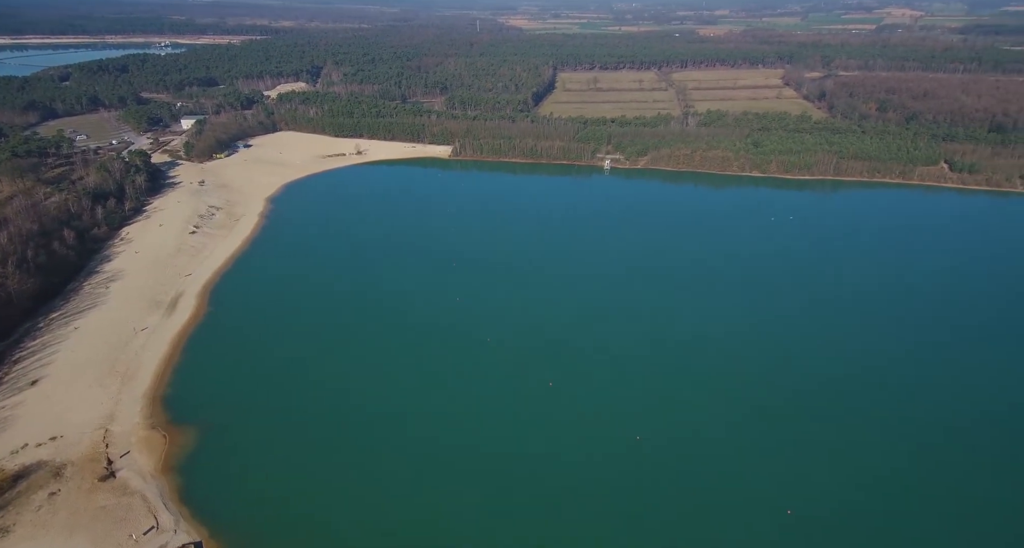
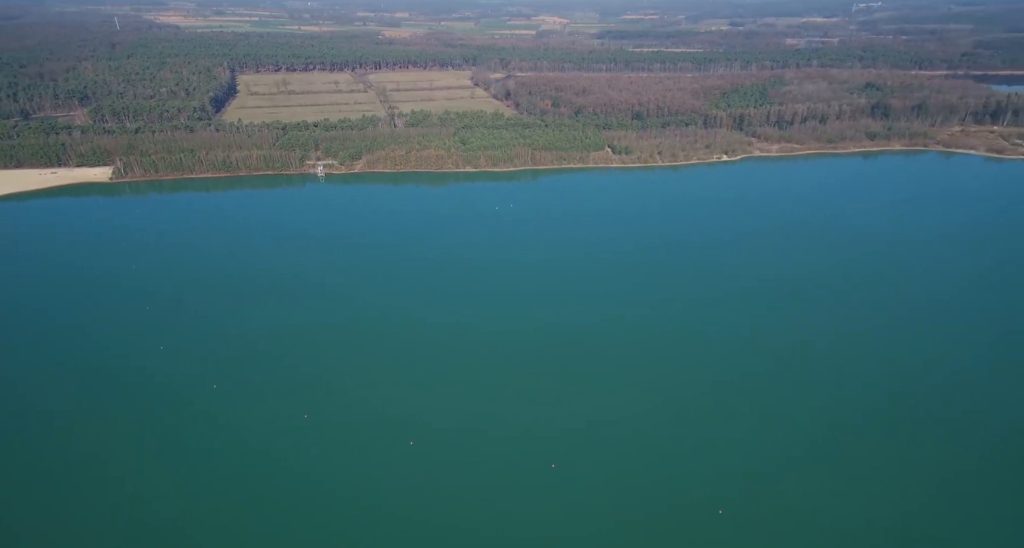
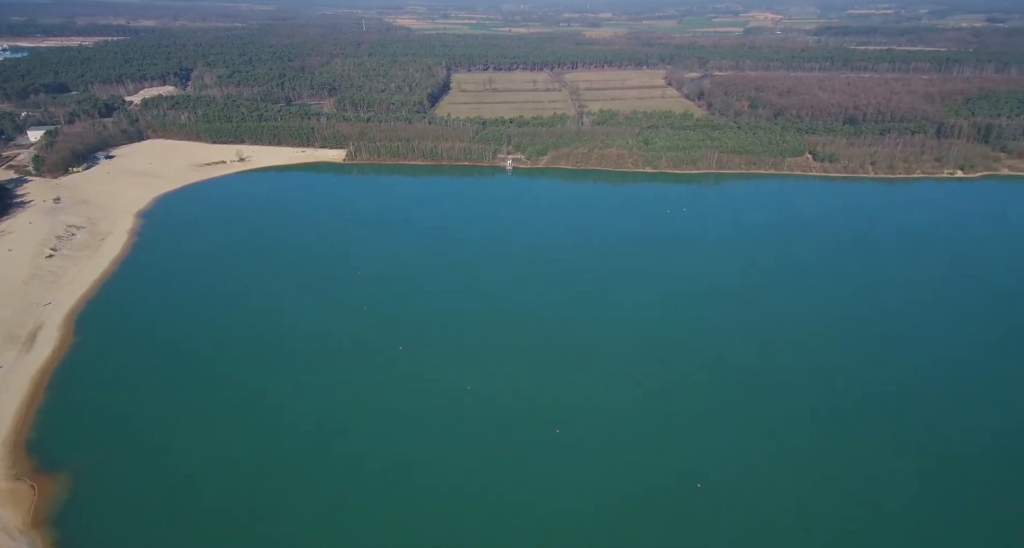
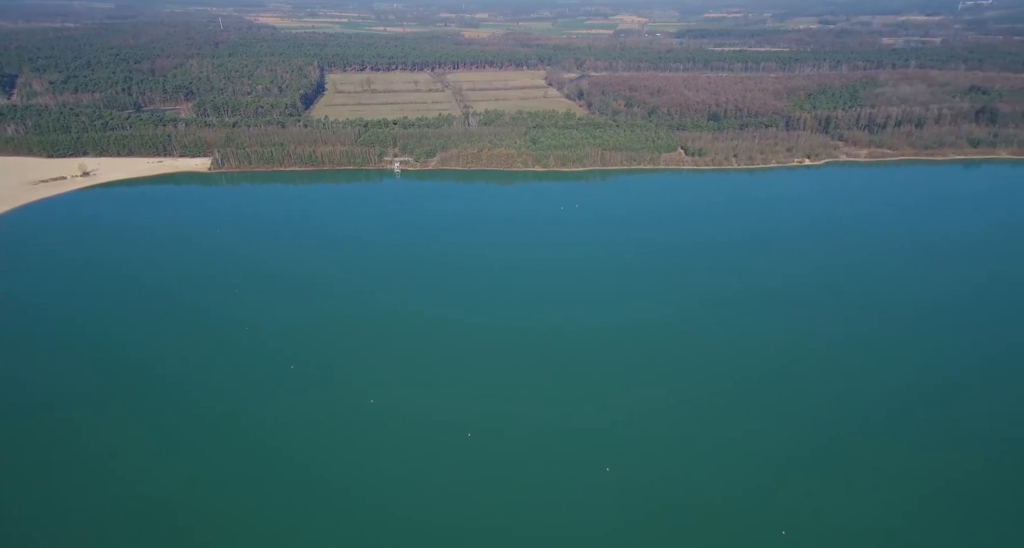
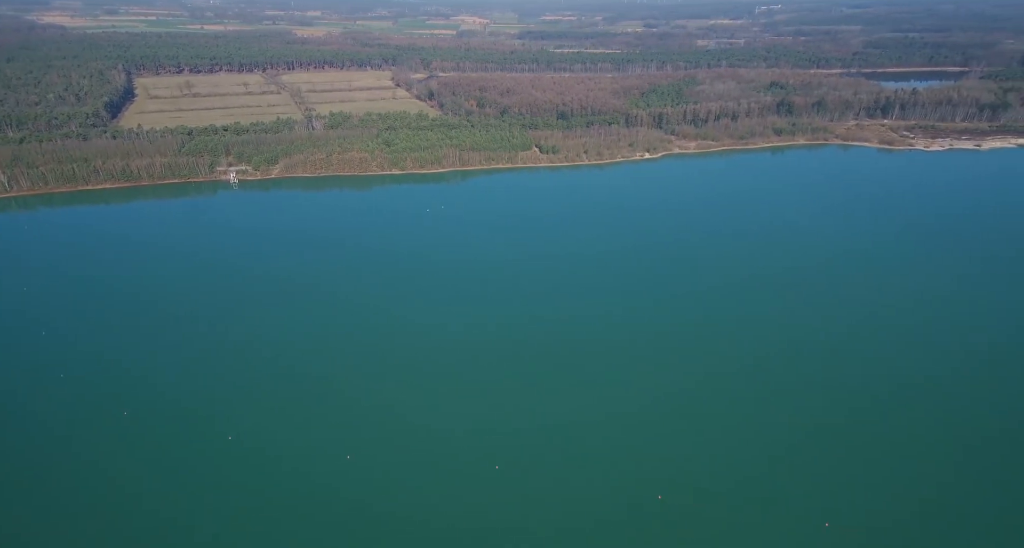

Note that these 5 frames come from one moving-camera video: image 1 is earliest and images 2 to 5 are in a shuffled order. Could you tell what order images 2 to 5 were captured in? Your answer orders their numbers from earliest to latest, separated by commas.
3, 4, 2, 5
